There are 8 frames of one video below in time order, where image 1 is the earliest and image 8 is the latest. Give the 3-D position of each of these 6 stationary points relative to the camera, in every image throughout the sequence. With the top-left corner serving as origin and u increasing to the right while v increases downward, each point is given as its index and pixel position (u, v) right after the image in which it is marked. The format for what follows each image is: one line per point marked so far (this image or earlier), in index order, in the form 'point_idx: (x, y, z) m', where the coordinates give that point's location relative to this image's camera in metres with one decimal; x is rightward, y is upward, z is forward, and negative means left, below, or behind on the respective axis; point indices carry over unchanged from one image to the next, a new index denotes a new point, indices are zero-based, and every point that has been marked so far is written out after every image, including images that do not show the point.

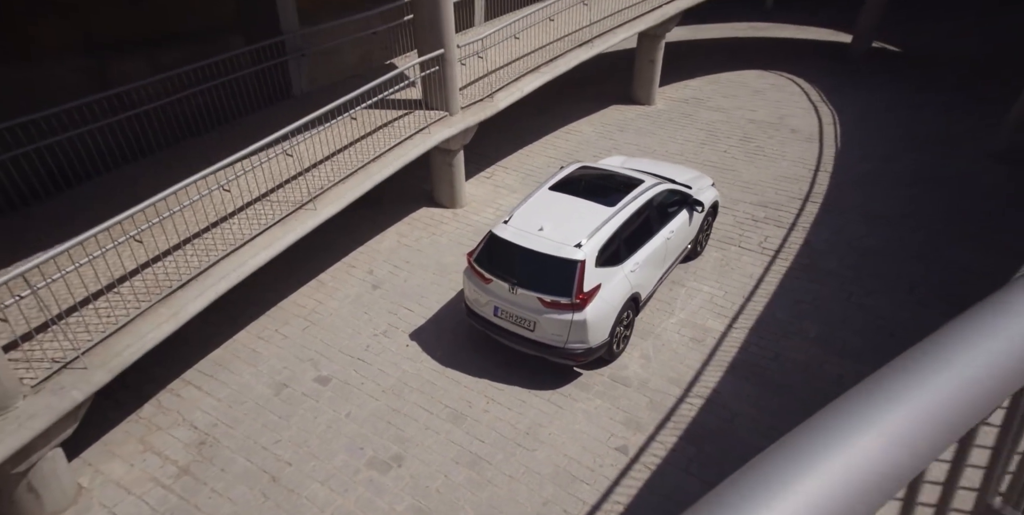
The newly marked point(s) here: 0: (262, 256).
0: (-2.9, 0.0, +7.0) m
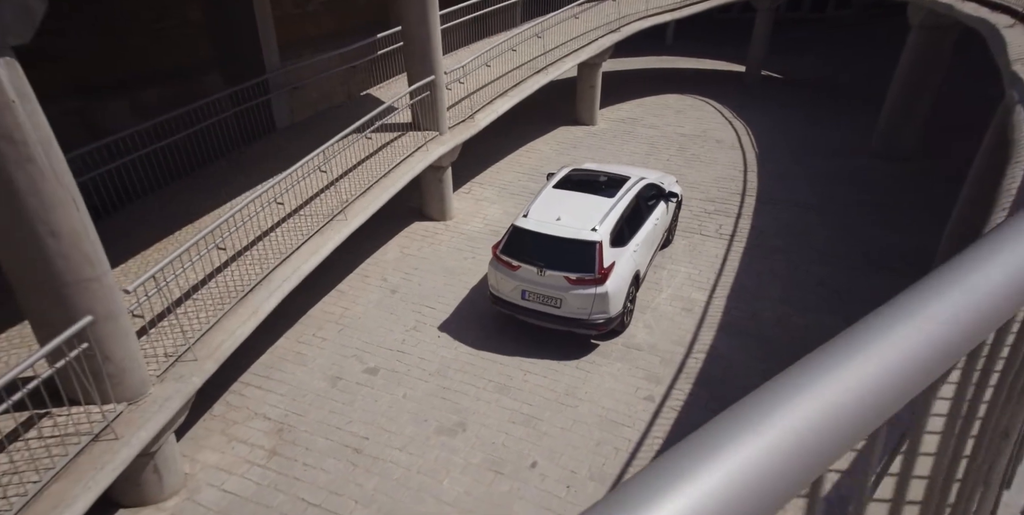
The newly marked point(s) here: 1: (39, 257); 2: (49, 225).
0: (-2.5, -0.1, +7.7) m
1: (-3.5, 0.0, +4.6) m
2: (-3.4, +0.2, +4.5) m
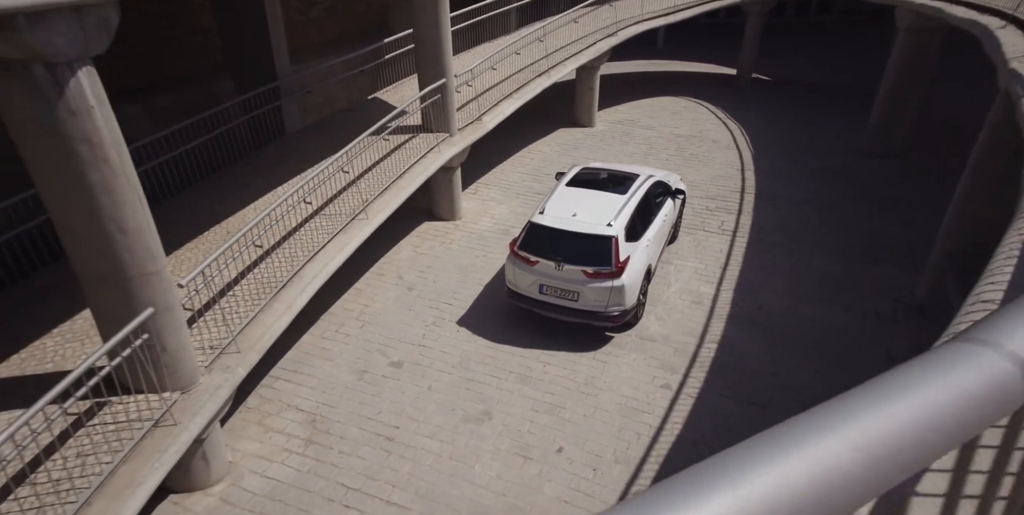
0: (-2.2, 0.0, +8.0) m
1: (-3.2, 0.0, +4.8) m
2: (-3.0, +0.3, +4.7) m
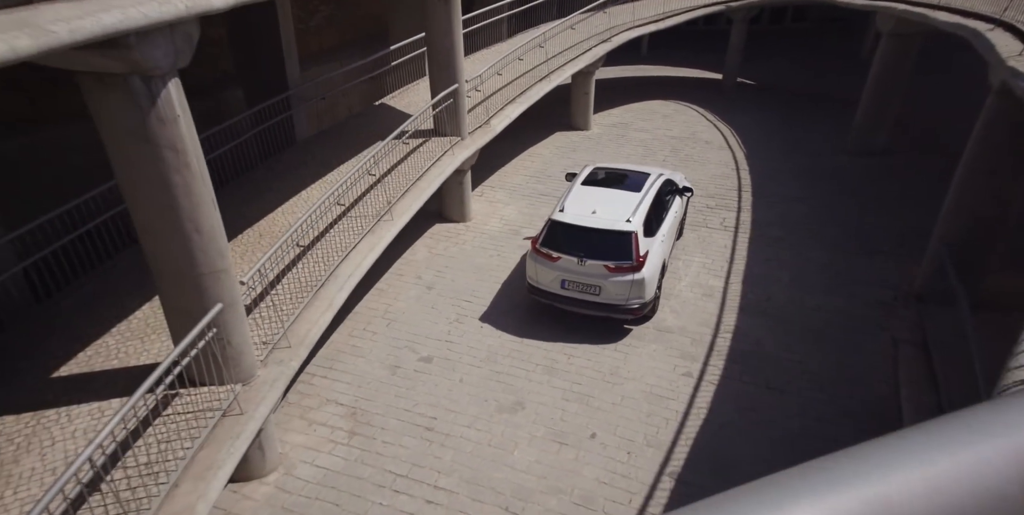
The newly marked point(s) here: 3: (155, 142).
0: (-1.9, 0.0, +8.2) m
1: (-2.7, 0.0, +5.0) m
2: (-2.6, +0.3, +5.0) m
3: (-2.6, +0.8, +4.5) m
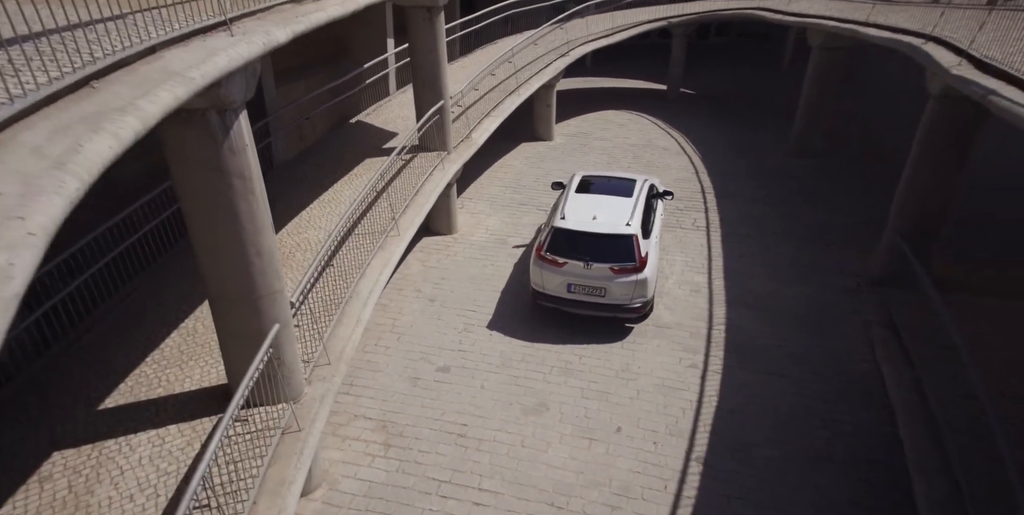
0: (-1.7, -0.2, +8.3) m
1: (-2.2, -0.1, +5.1) m
2: (-2.1, +0.1, +5.1) m
3: (-2.2, +0.7, +4.6) m
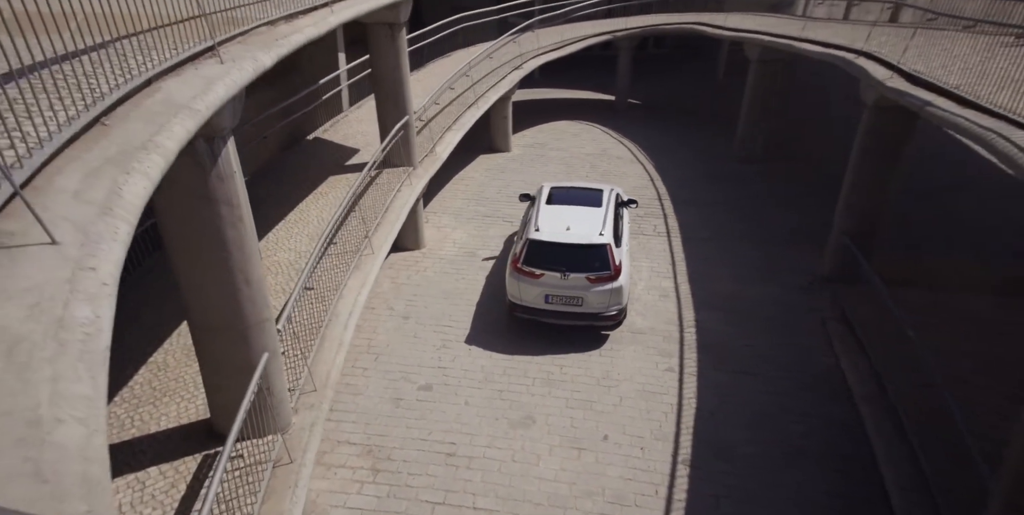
0: (-2.0, -0.5, +8.2) m
1: (-2.3, -0.4, +4.9) m
2: (-2.1, -0.1, +4.9) m
3: (-2.2, +0.4, +4.4) m
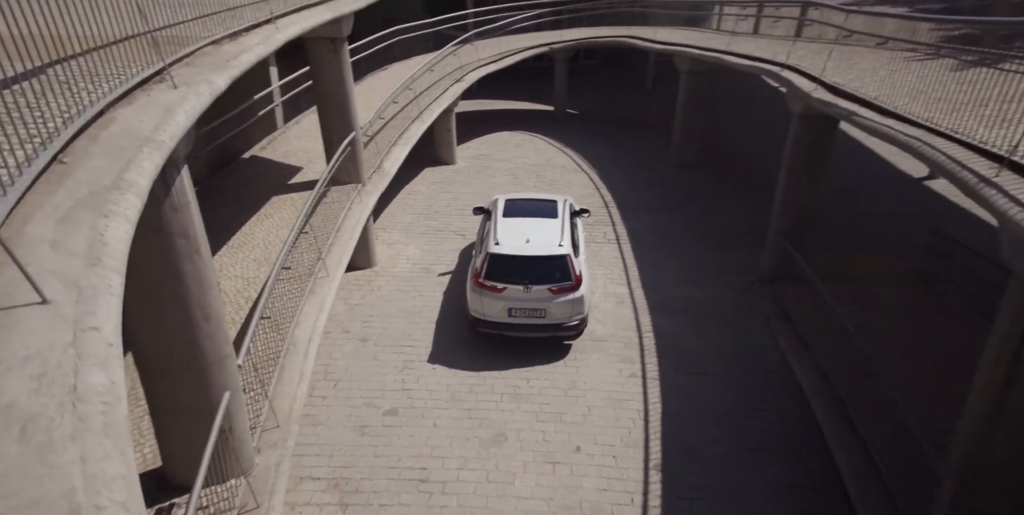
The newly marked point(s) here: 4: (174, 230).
0: (-2.4, -0.8, +7.9) m
1: (-2.4, -0.6, +4.6) m
2: (-2.3, -0.4, +4.6) m
3: (-2.3, +0.2, +4.1) m
4: (-2.3, +0.2, +4.1) m
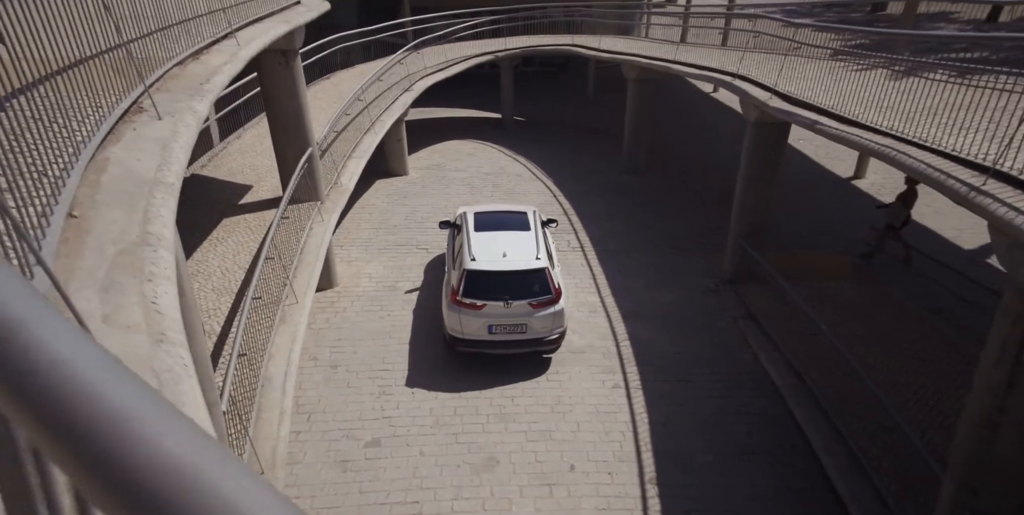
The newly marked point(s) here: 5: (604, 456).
0: (-2.6, -1.1, +7.3) m
1: (-2.3, -0.9, +4.1) m
2: (-2.2, -0.7, +4.1) m
3: (-2.2, -0.1, +3.6) m
4: (-2.1, -0.1, +3.7) m
5: (+1.2, -2.6, +7.9) m
